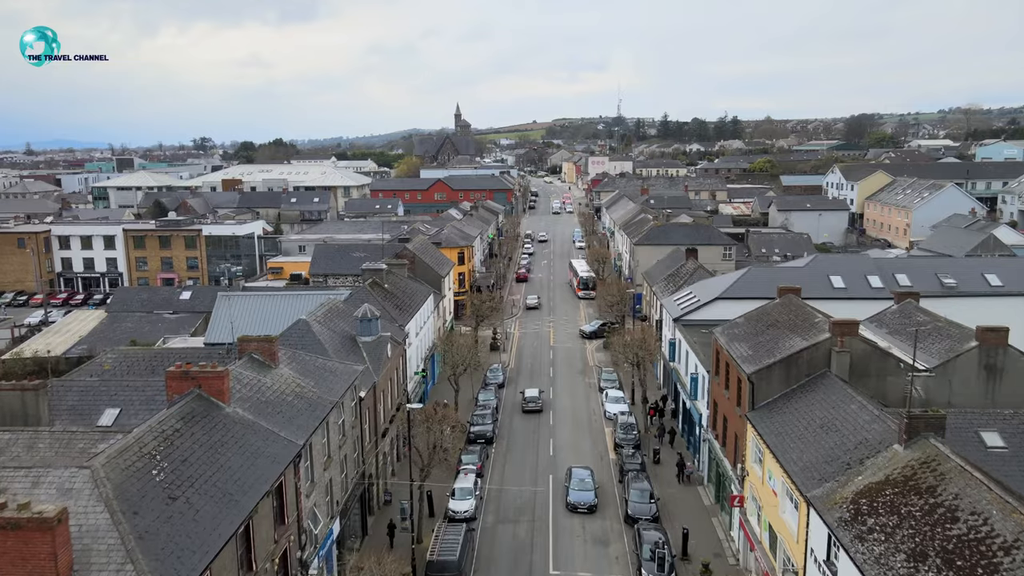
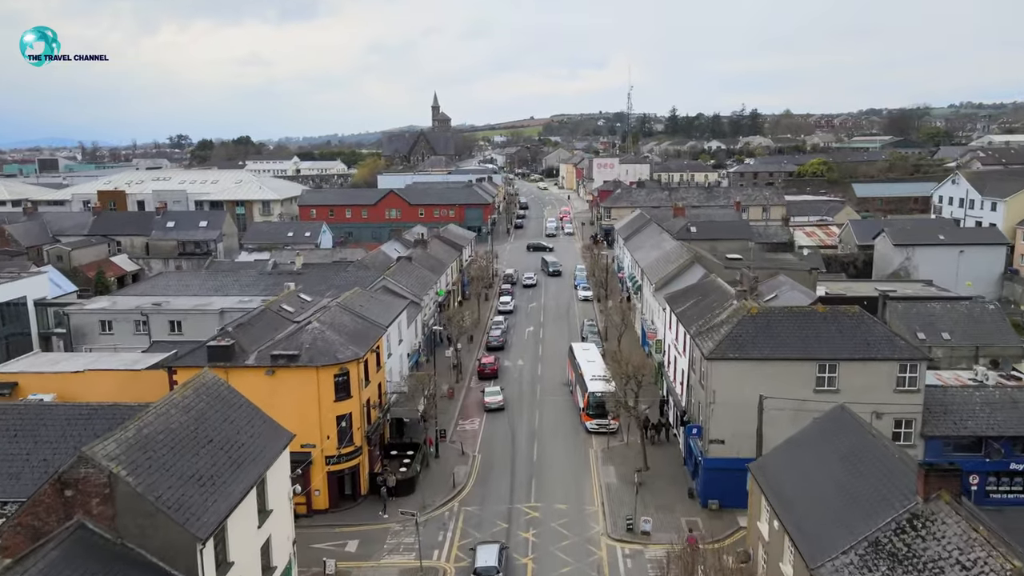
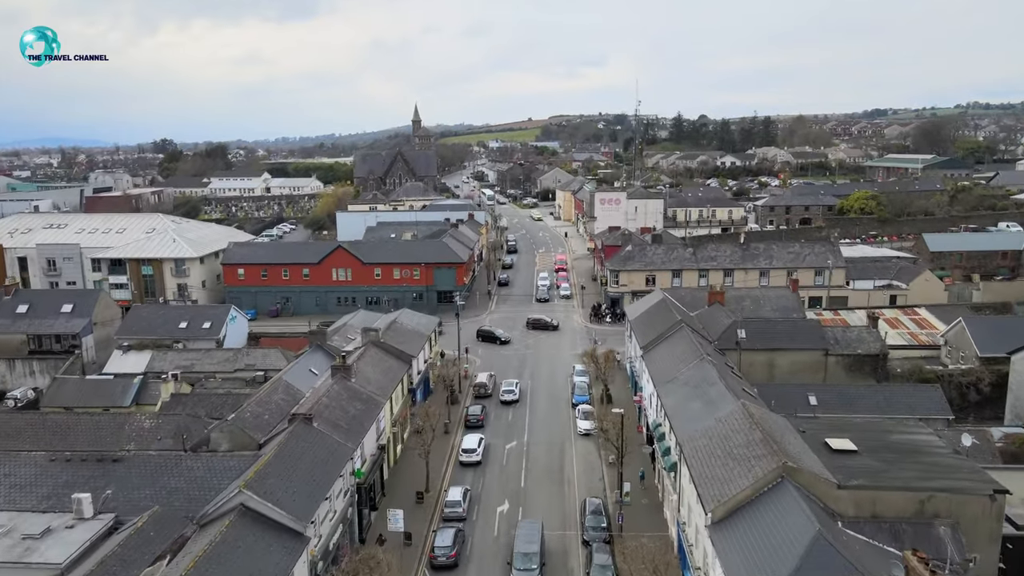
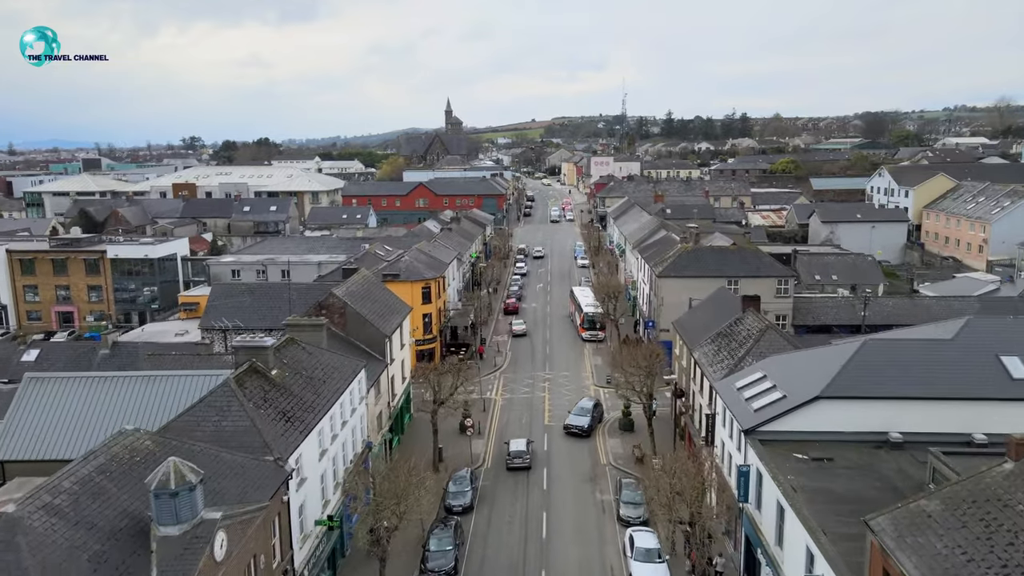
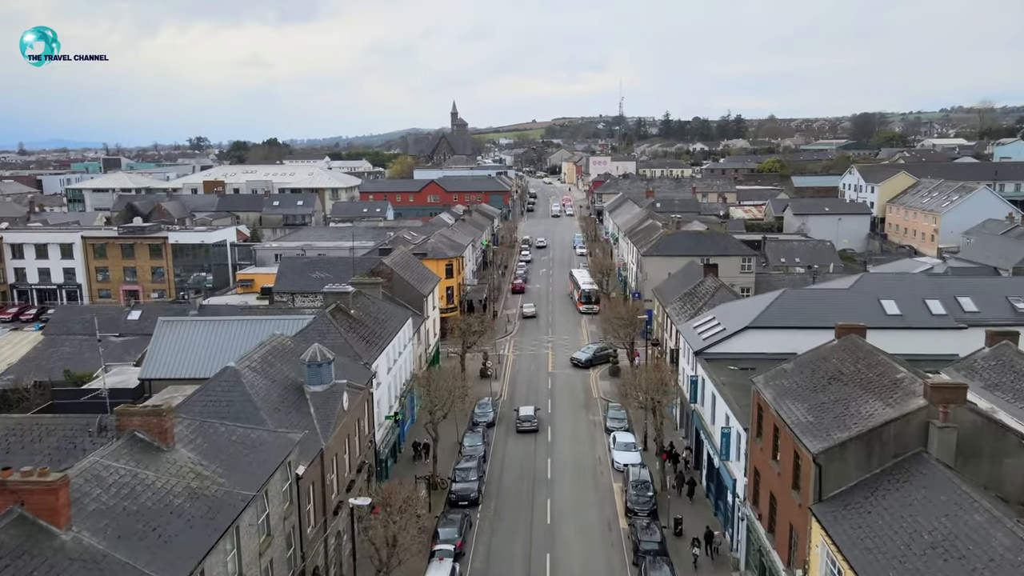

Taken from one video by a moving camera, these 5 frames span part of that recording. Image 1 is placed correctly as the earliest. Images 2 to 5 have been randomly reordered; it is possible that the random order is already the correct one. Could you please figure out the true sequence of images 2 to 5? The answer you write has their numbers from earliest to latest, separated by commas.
5, 4, 2, 3
